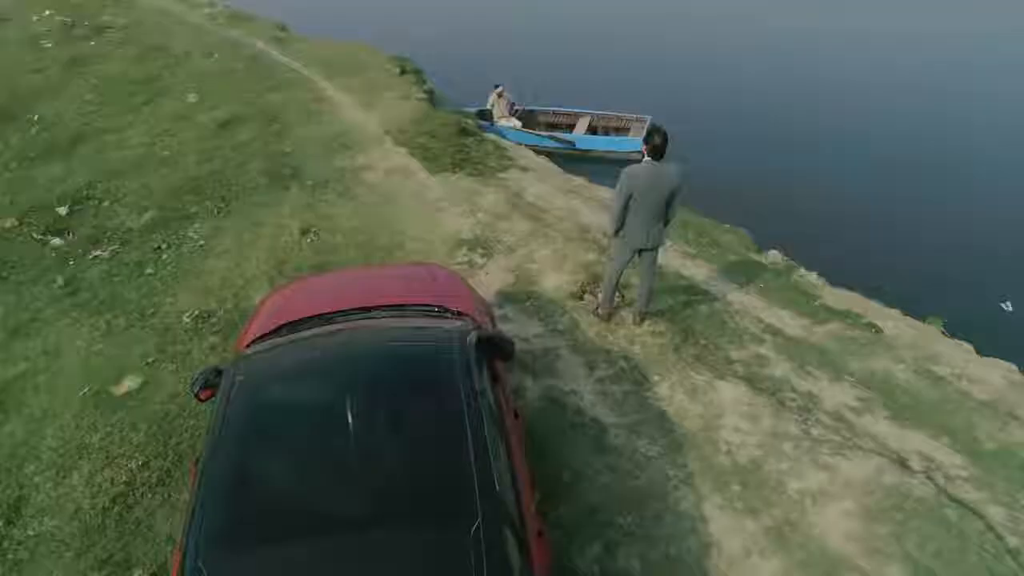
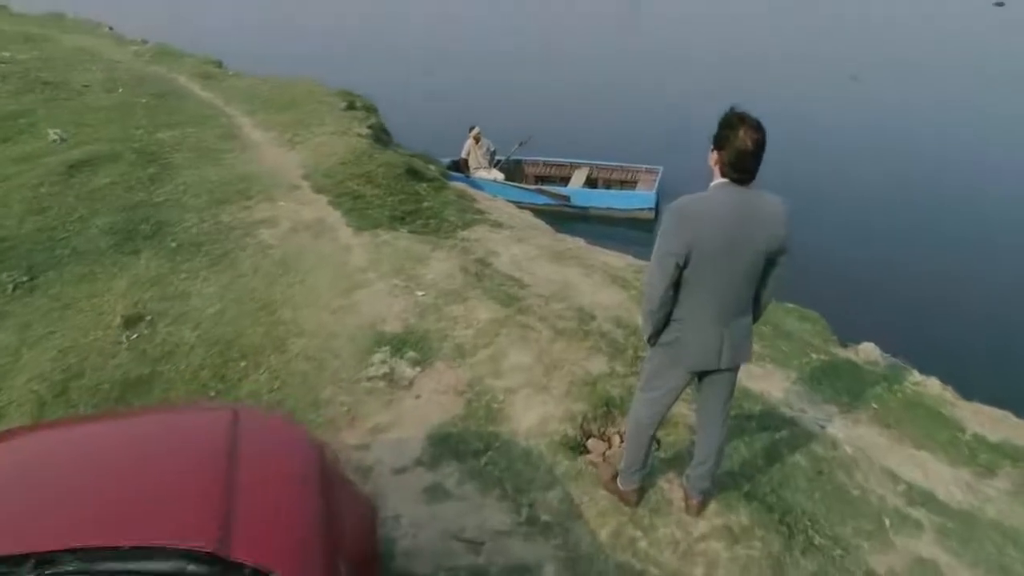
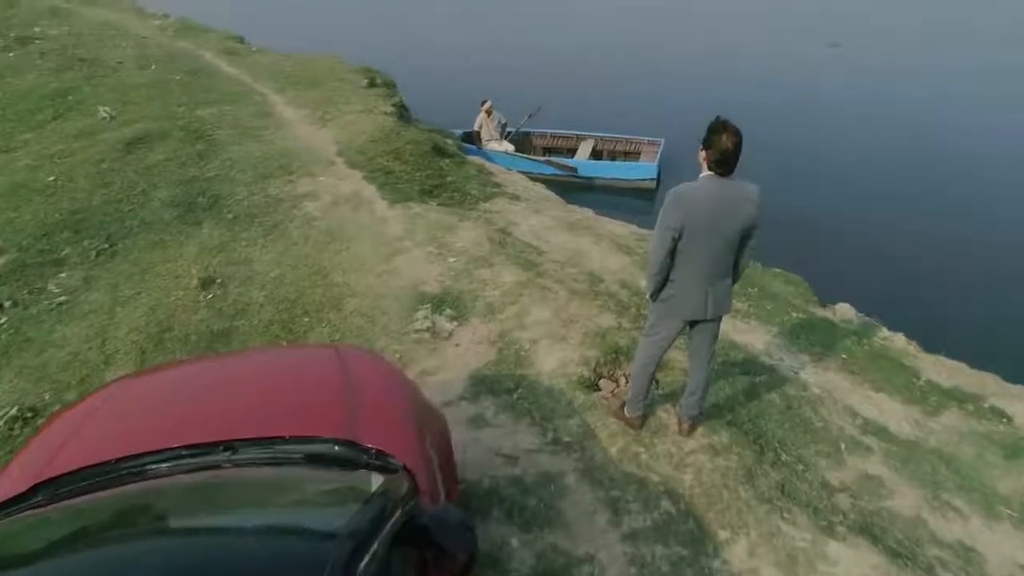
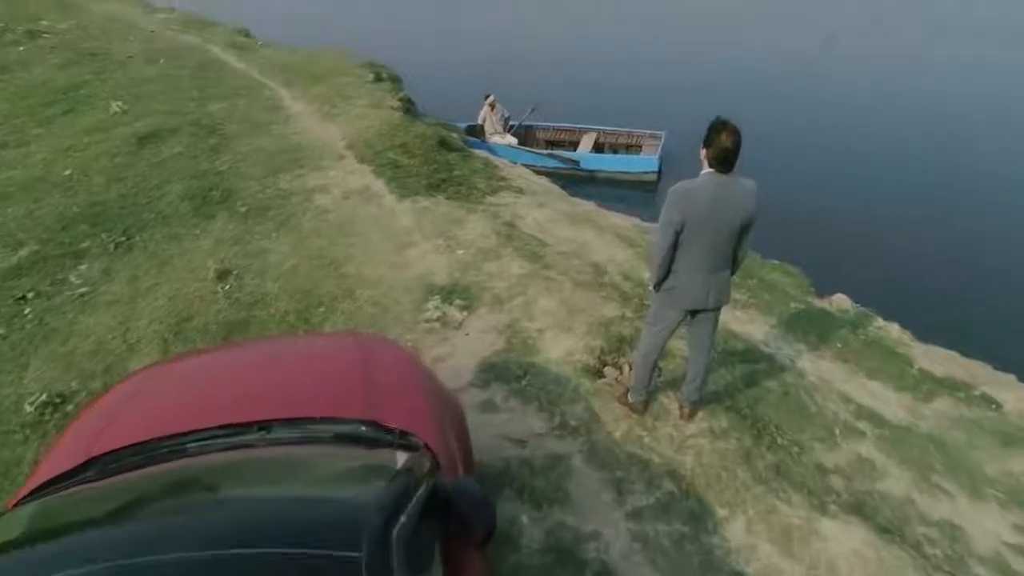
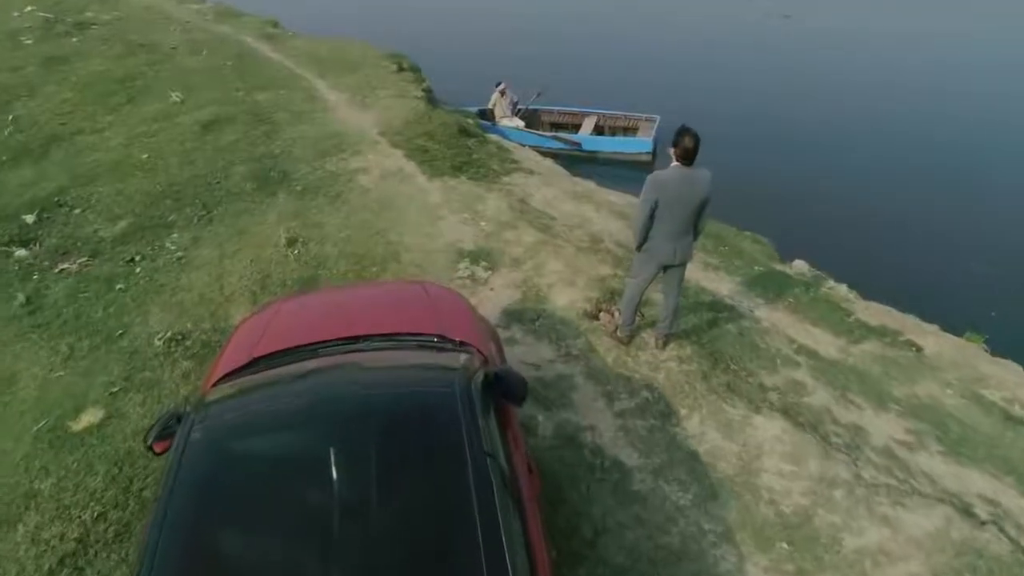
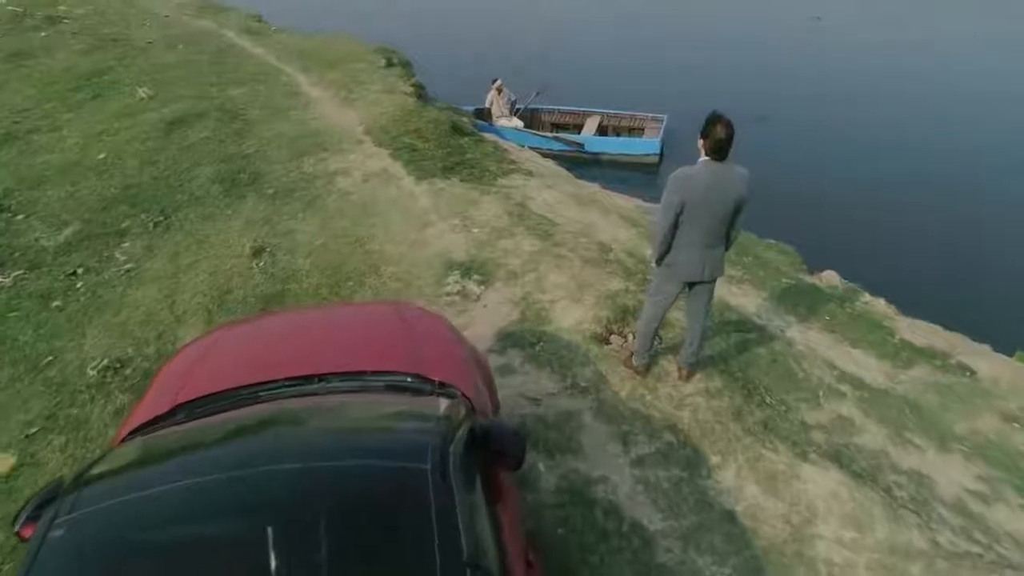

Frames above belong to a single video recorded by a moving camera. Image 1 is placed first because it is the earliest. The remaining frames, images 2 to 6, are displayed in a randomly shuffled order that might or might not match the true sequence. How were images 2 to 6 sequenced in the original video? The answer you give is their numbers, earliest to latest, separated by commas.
5, 6, 4, 3, 2
